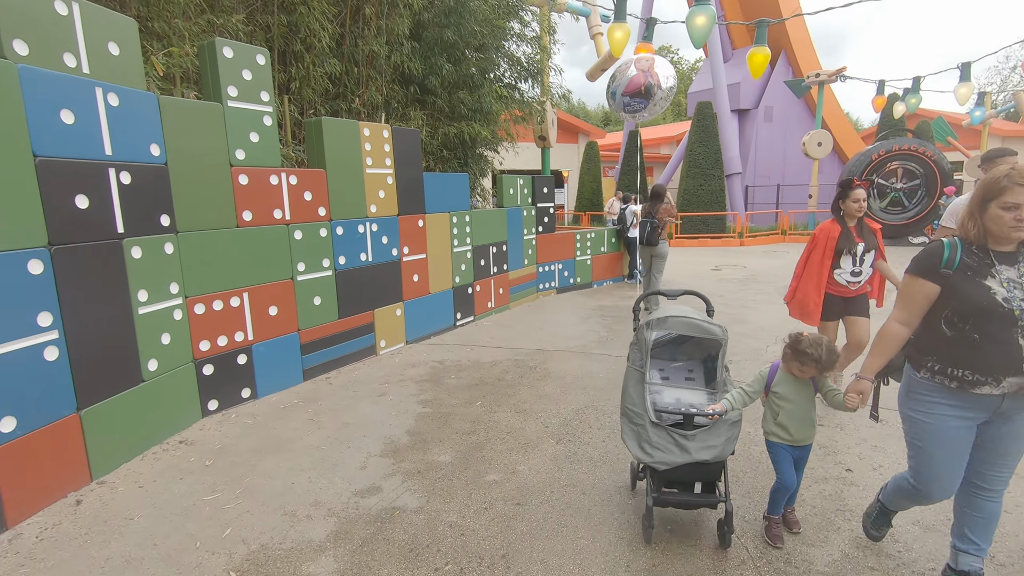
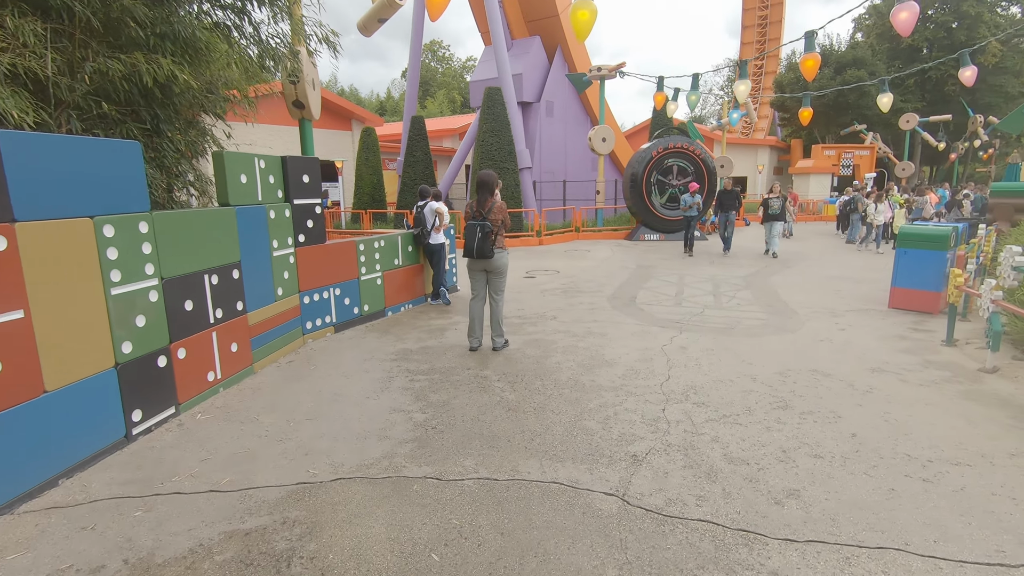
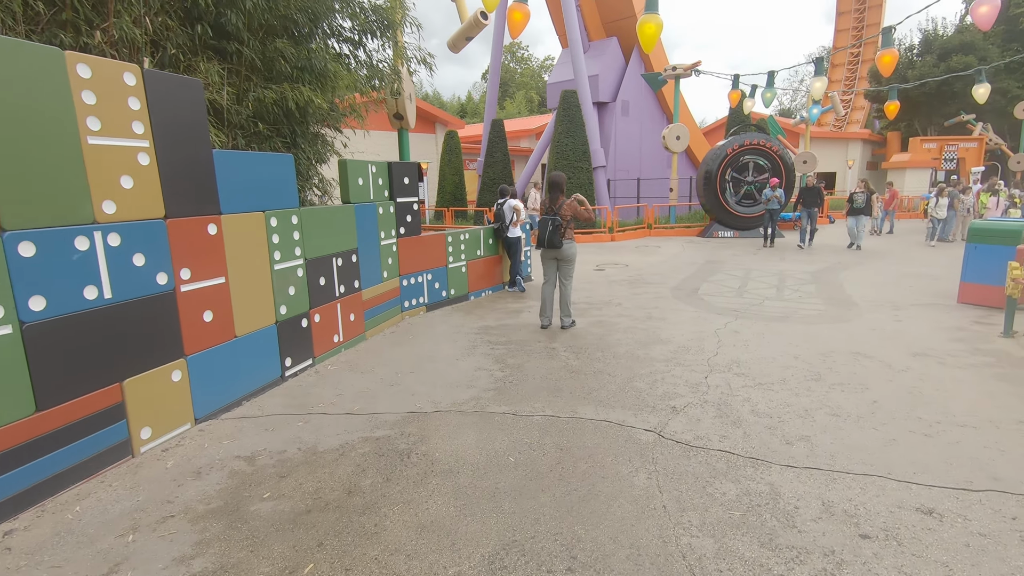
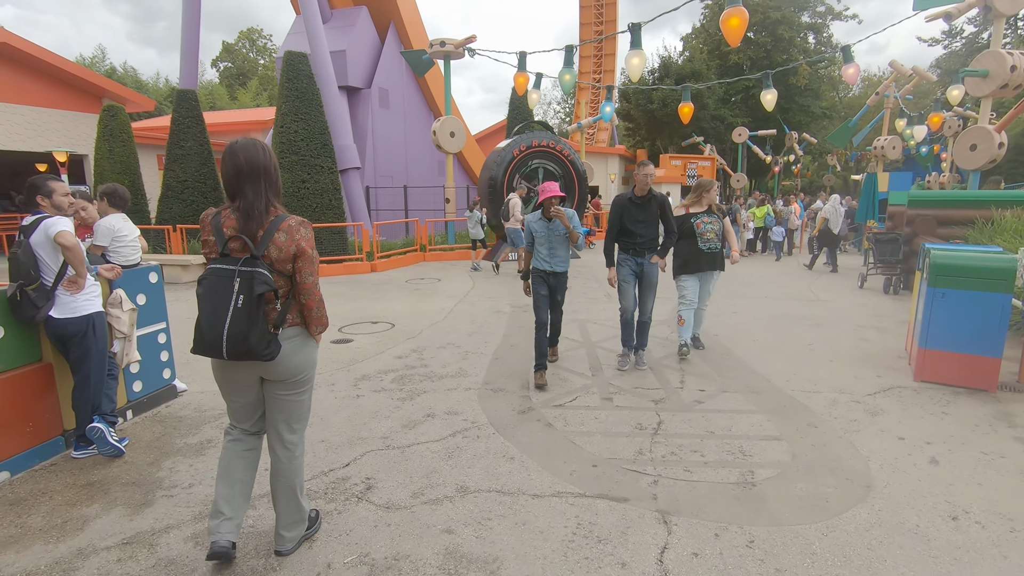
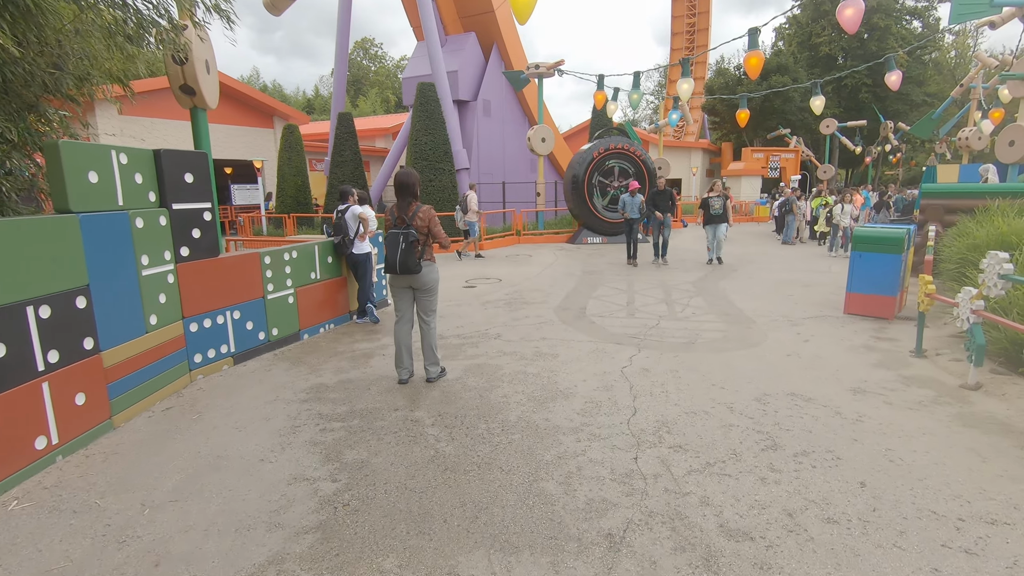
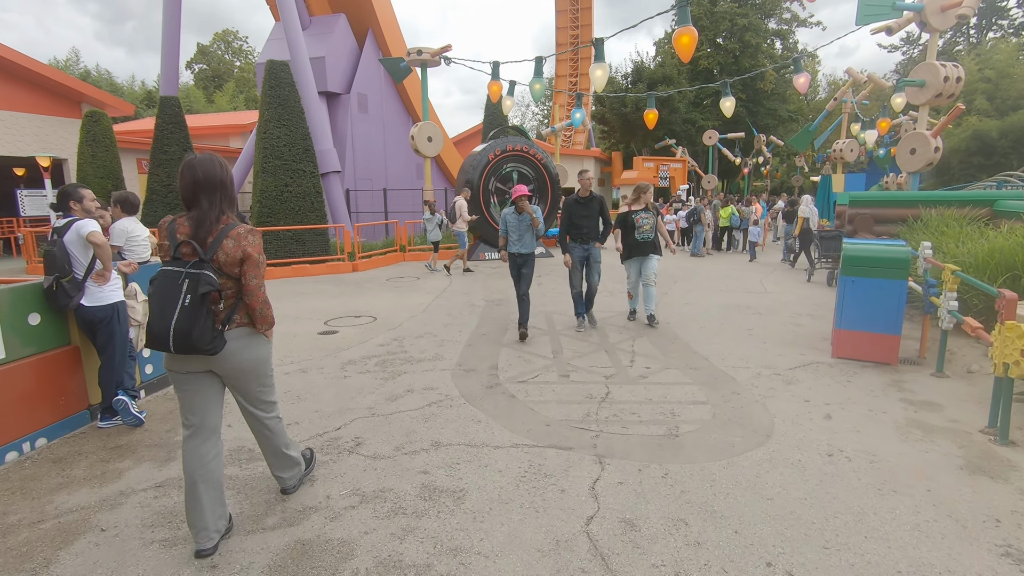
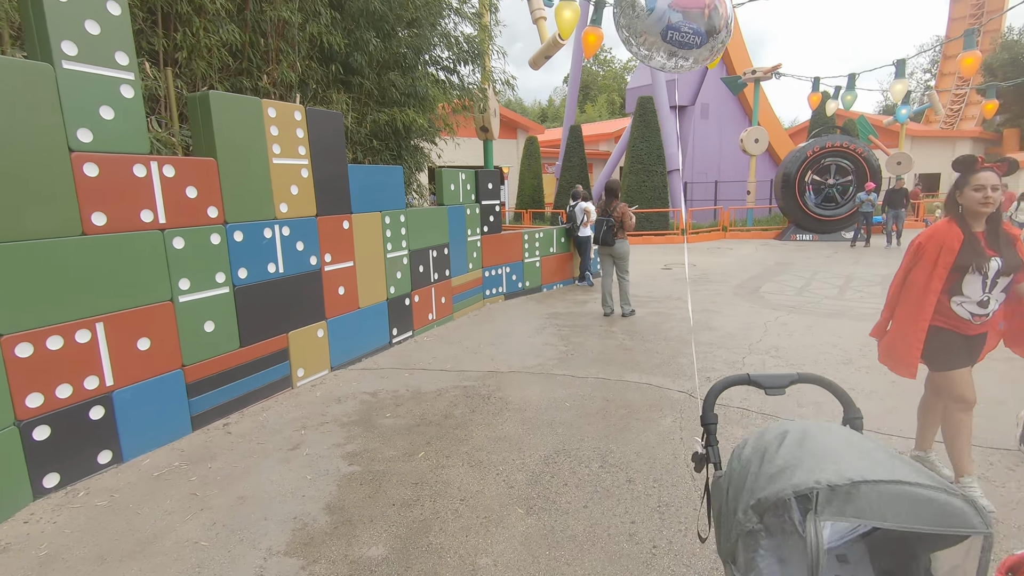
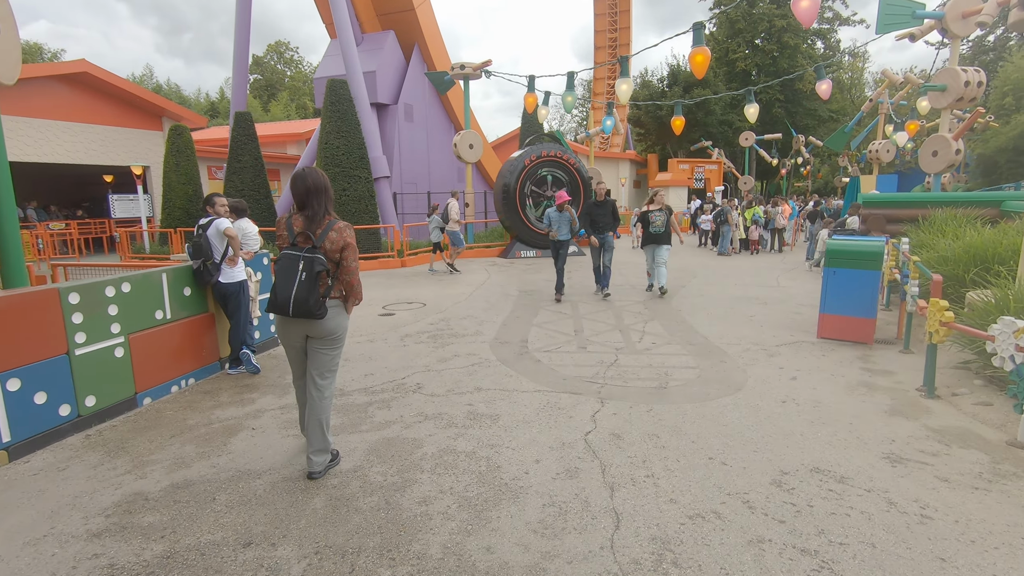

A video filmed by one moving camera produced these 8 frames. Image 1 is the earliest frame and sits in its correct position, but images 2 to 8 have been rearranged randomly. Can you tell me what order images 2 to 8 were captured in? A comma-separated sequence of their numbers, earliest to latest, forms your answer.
7, 3, 2, 5, 8, 6, 4
